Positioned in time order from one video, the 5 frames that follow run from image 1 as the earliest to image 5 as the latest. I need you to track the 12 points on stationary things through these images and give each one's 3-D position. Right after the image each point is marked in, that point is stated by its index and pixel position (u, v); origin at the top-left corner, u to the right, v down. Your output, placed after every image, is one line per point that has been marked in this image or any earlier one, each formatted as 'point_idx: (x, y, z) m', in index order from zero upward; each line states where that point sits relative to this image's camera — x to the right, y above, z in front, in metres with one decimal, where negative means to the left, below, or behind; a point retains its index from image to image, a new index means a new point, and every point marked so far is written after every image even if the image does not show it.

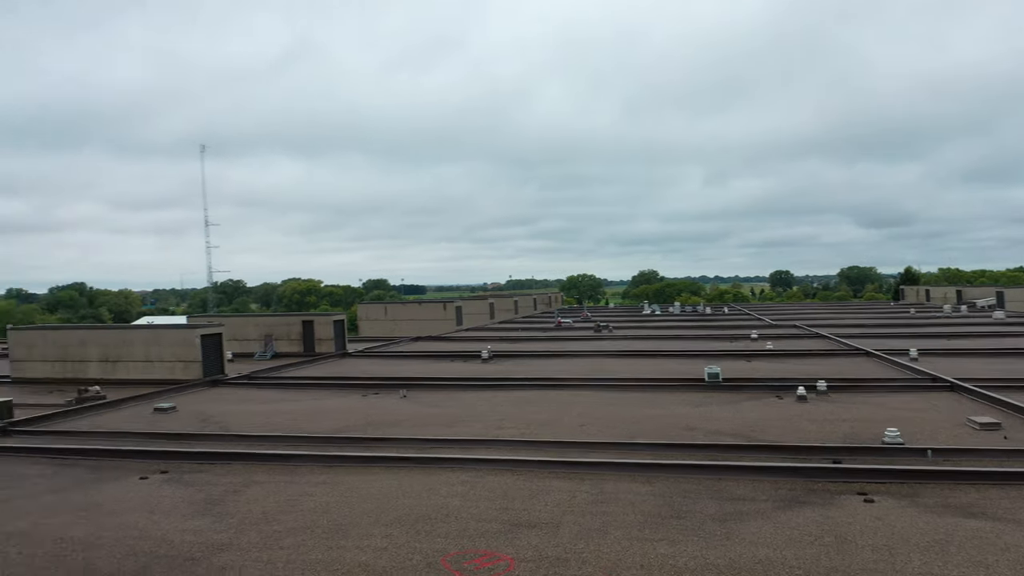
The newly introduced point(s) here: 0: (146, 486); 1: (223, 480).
0: (-6.8, -3.7, +12.1) m
1: (-5.7, -3.8, +12.8) m
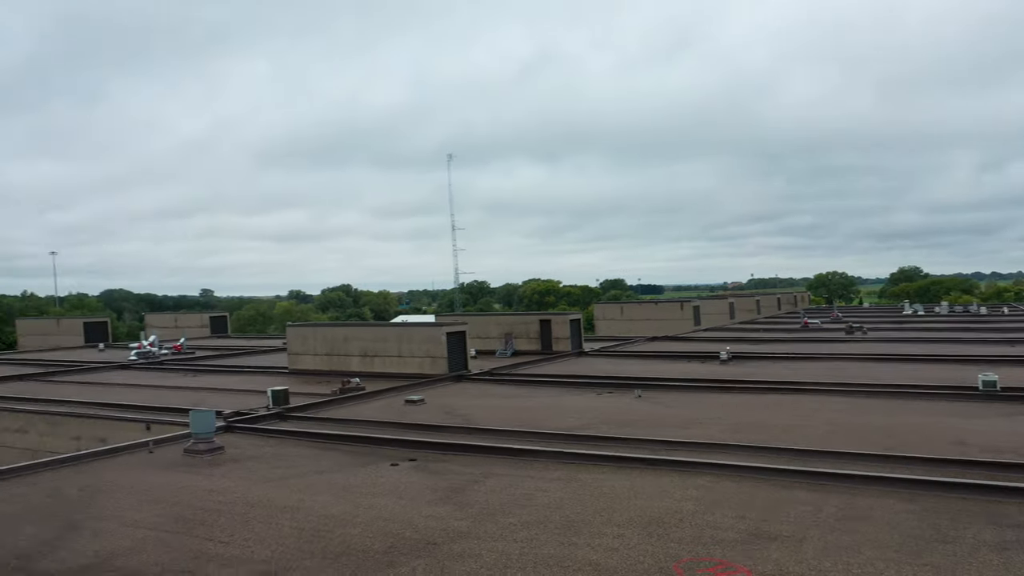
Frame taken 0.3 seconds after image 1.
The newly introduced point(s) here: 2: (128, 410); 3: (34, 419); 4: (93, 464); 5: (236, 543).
0: (-2.3, -3.8, +13.3) m
1: (-1.0, -3.8, +13.5) m
2: (-11.6, -3.8, +19.2) m
3: (-13.9, -3.9, +18.1) m
4: (-8.6, -3.8, +13.0) m
5: (-3.8, -3.6, +8.8) m
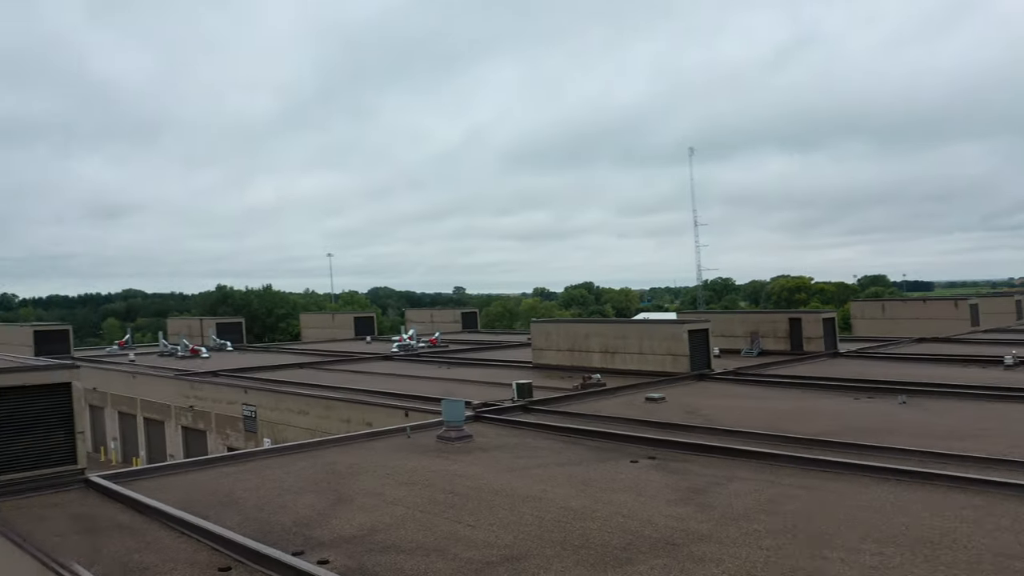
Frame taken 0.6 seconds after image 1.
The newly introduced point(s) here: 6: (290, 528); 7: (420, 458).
0: (+2.6, -3.7, +13.4) m
1: (+3.9, -3.7, +13.1) m
2: (-3.9, -3.8, +22.3) m
3: (-6.5, -3.9, +22.1) m
4: (-3.3, -3.8, +15.4) m
5: (-0.4, -3.6, +9.8) m
6: (-3.4, -3.7, +9.6) m
7: (-1.9, -3.7, +14.2) m
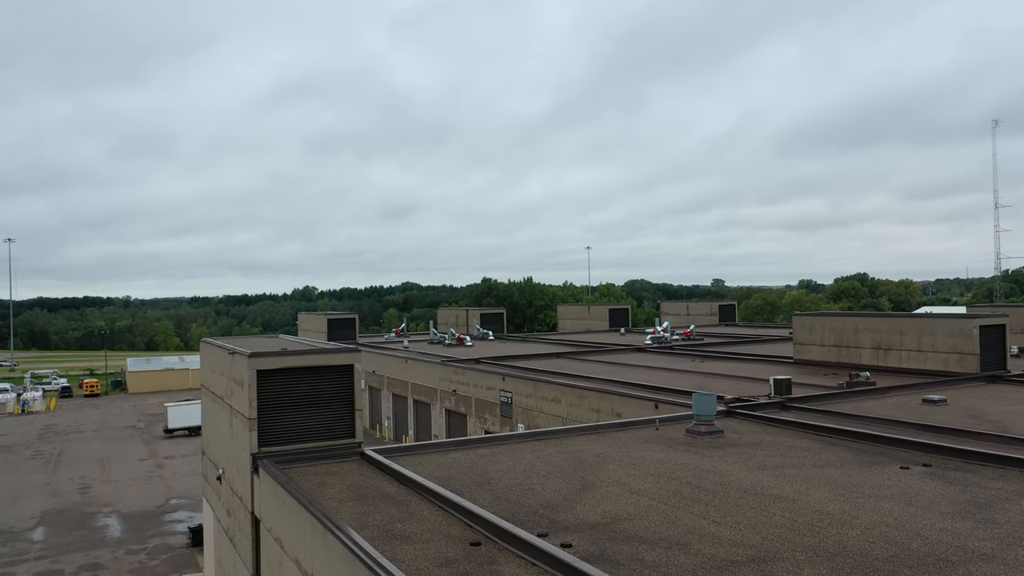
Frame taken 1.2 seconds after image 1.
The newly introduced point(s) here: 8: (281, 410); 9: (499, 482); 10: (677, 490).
0: (+7.4, -3.5, +12.2) m
1: (+8.5, -3.5, +11.5) m
2: (+4.5, -3.5, +22.8) m
3: (+2.0, -3.7, +23.5) m
4: (+2.5, -3.6, +16.2) m
5: (+3.2, -3.5, +9.9) m
6: (+0.4, -3.7, +10.8) m
7: (+3.5, -3.6, +14.5) m
8: (-5.2, -2.8, +14.6) m
9: (-0.3, -3.7, +12.3) m
10: (+2.9, -3.6, +11.6) m
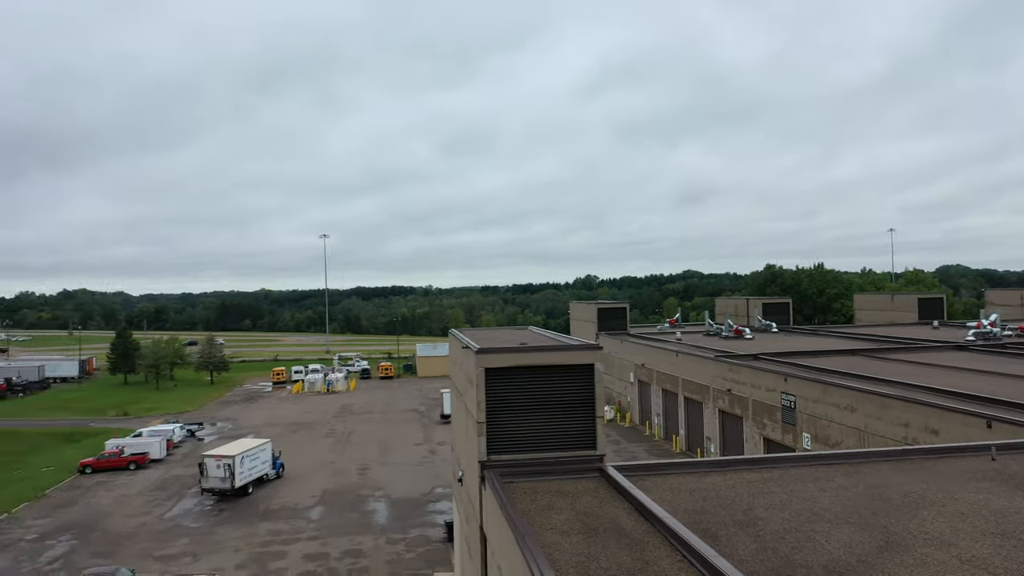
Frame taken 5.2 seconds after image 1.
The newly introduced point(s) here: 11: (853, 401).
0: (+10.5, -3.1, +6.5) m
1: (+11.3, -3.1, +5.4) m
2: (+11.8, -3.0, +17.4) m
3: (+9.8, -3.2, +19.1) m
4: (+7.5, -3.2, +12.0) m
5: (+5.8, -3.1, +5.9) m
6: (+3.5, -3.3, +7.8) m
7: (+7.8, -3.2, +10.1) m
8: (-0.2, -2.5, +13.6) m
9: (+3.5, -3.3, +9.6) m
10: (+6.1, -3.2, +7.6) m
11: (+9.8, -3.4, +19.7) m
